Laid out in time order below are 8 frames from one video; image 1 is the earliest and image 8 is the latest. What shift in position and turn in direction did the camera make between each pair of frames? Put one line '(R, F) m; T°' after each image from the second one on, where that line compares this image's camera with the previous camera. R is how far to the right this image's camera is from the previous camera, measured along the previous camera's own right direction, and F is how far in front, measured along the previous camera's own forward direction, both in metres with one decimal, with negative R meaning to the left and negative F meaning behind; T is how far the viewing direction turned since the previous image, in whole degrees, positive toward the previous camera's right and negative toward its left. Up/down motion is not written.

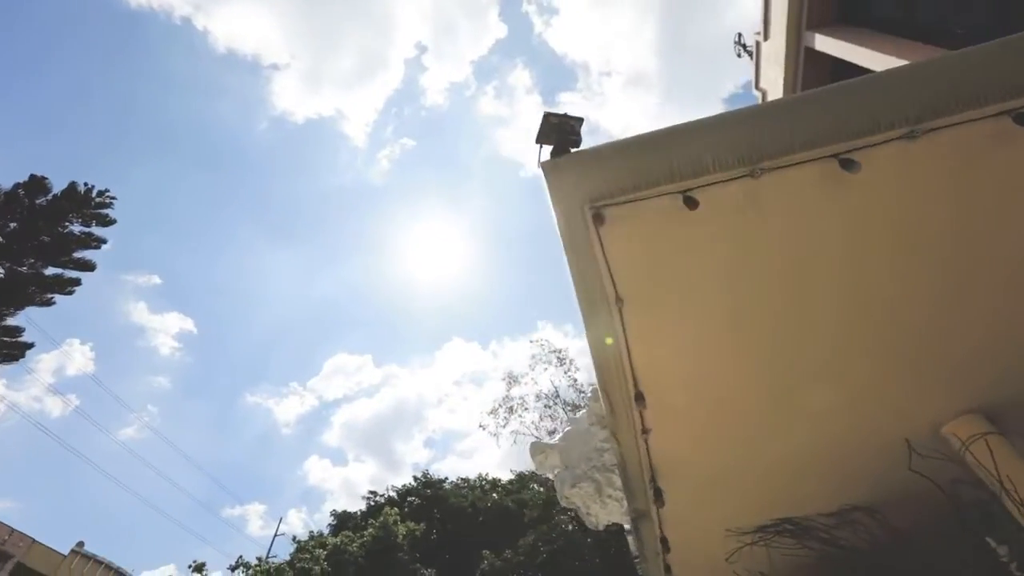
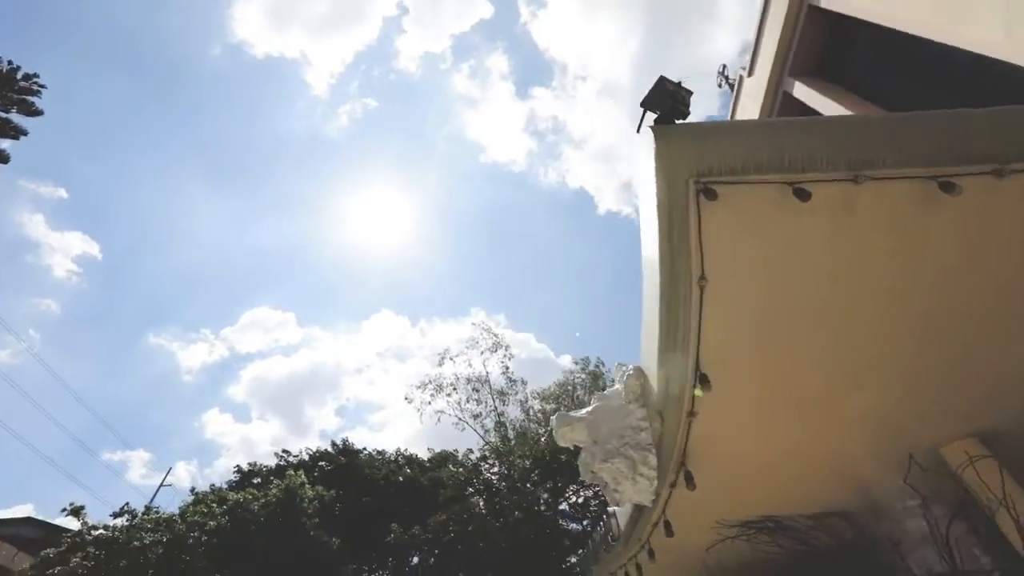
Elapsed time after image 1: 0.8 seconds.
(-0.5, +0.1) m; +7°
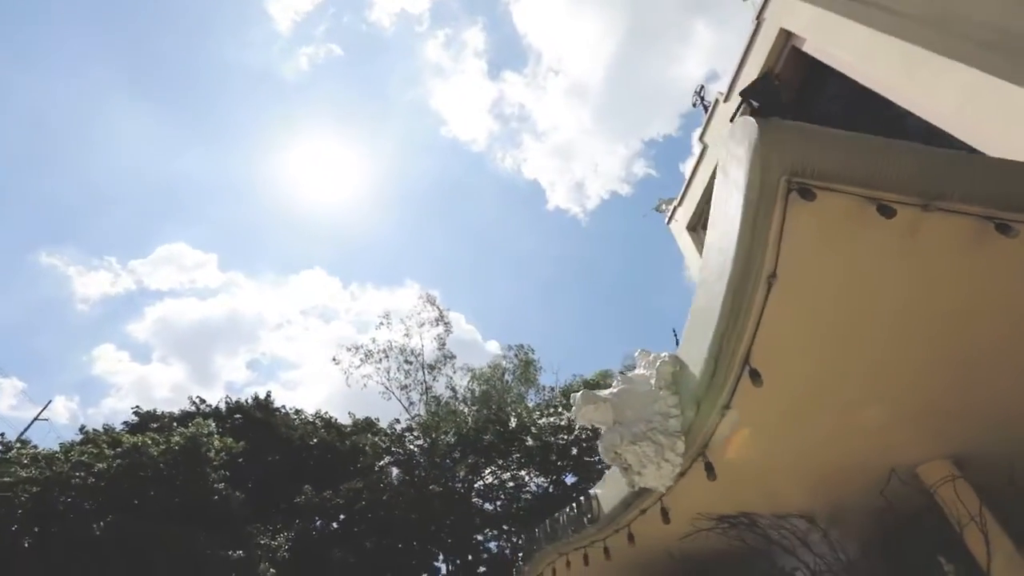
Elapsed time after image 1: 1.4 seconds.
(-0.5, +0.1) m; +8°
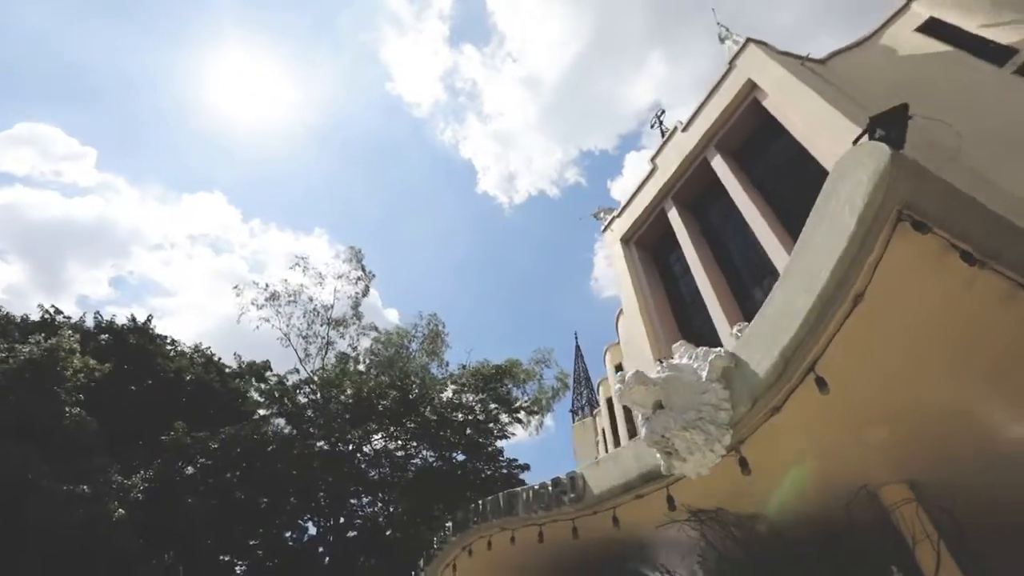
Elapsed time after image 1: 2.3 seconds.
(-0.7, +0.2) m; +11°
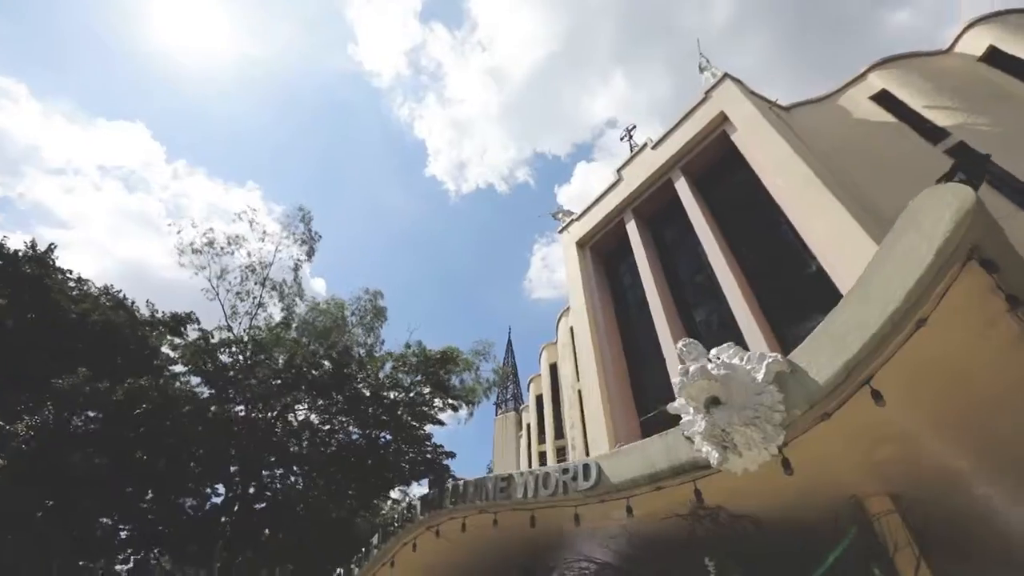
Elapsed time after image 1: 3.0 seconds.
(-0.7, +0.1) m; +8°
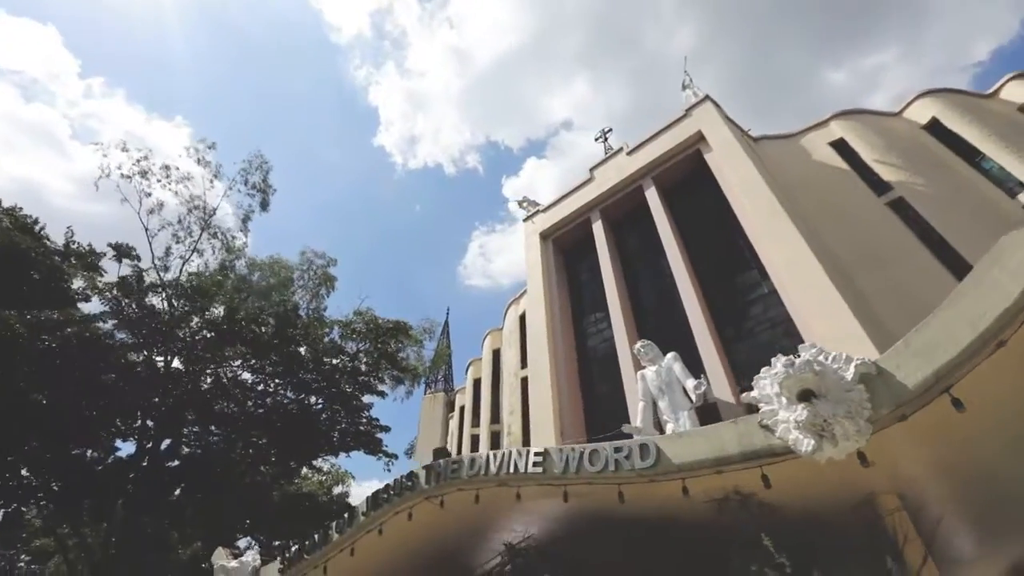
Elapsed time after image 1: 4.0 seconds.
(-0.9, +0.1) m; +8°
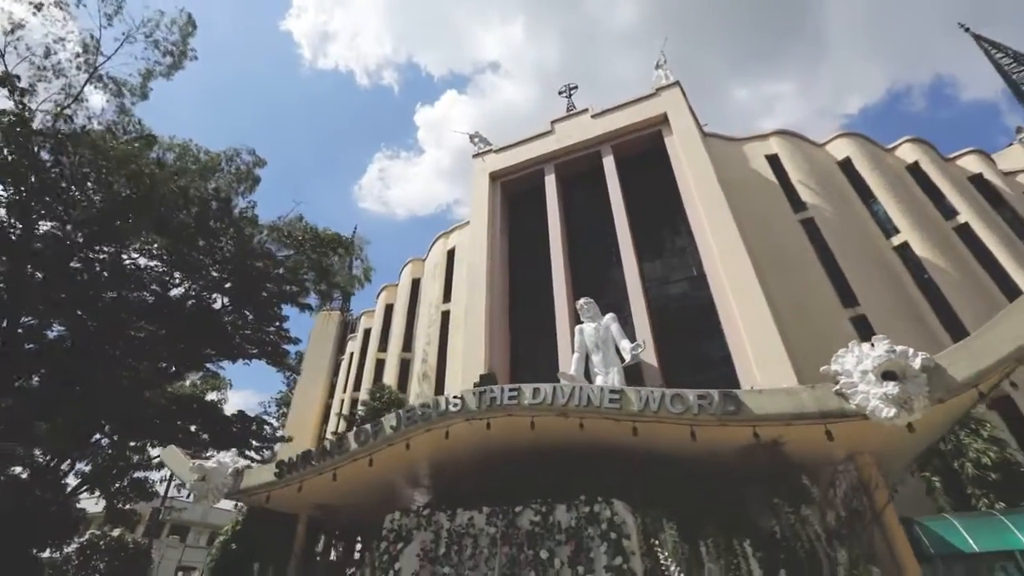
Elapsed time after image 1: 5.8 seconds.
(-1.7, 0.0) m; +14°
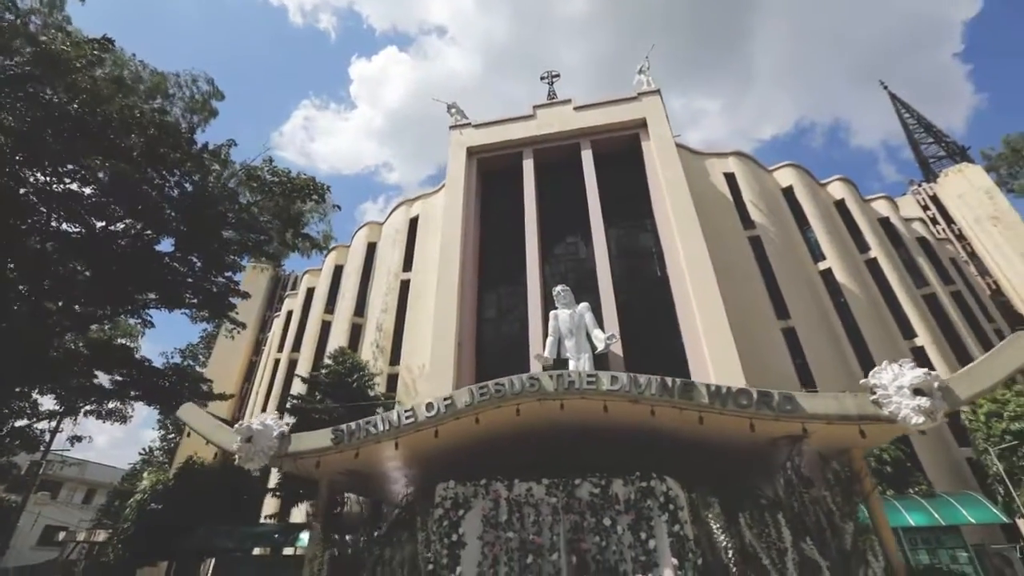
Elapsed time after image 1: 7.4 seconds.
(-1.7, -0.2) m; +10°
